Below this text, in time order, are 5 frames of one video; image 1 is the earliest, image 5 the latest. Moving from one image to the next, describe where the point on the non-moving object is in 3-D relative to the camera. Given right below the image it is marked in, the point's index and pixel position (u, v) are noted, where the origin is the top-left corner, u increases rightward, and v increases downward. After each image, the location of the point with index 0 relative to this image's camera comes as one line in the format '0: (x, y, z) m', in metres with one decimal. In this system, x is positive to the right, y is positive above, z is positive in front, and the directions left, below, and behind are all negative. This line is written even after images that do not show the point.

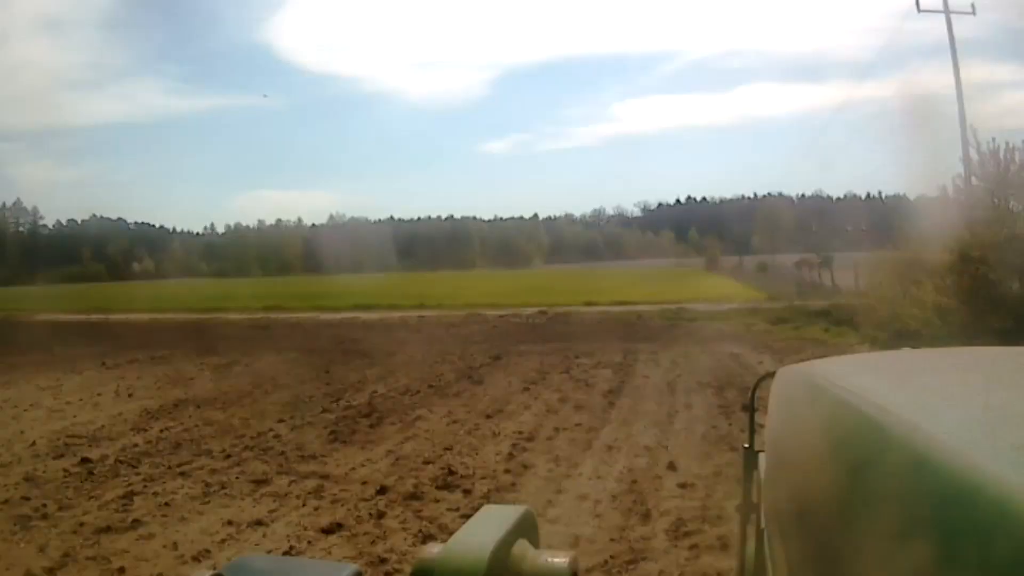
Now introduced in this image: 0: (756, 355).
0: (+3.4, -1.0, +12.1) m
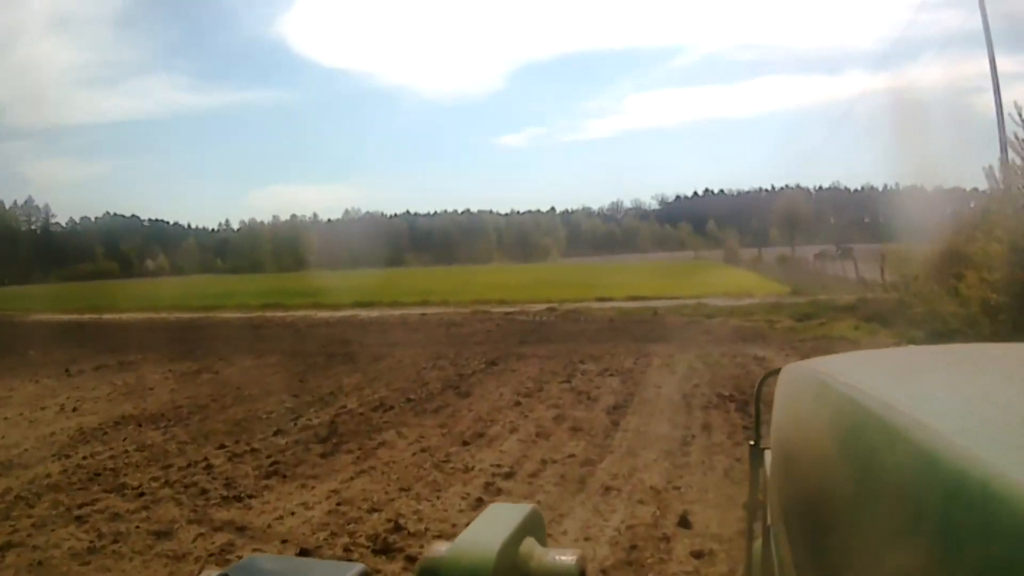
0: (+3.5, -0.9, +11.4) m
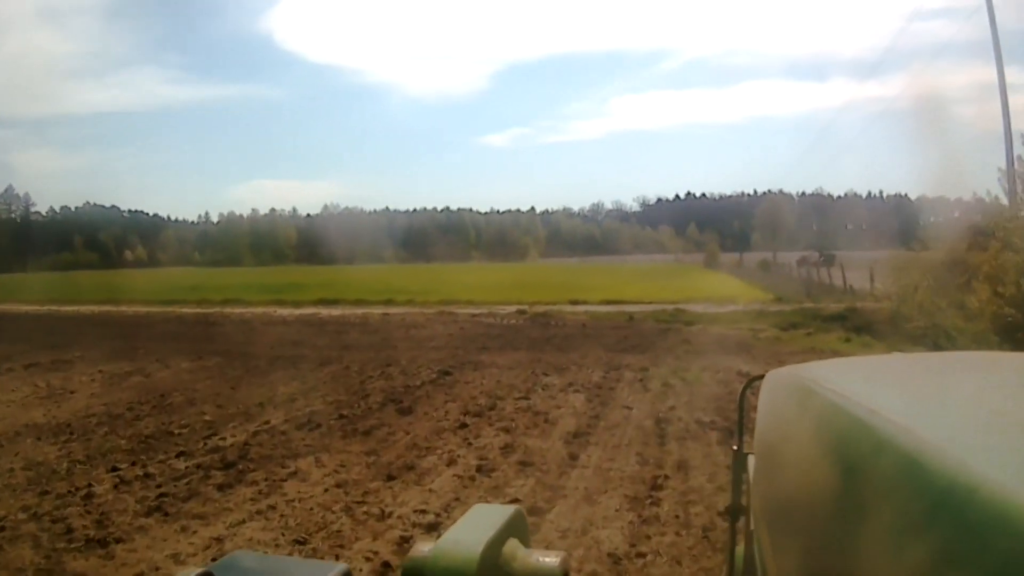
0: (+3.1, -1.0, +11.0) m
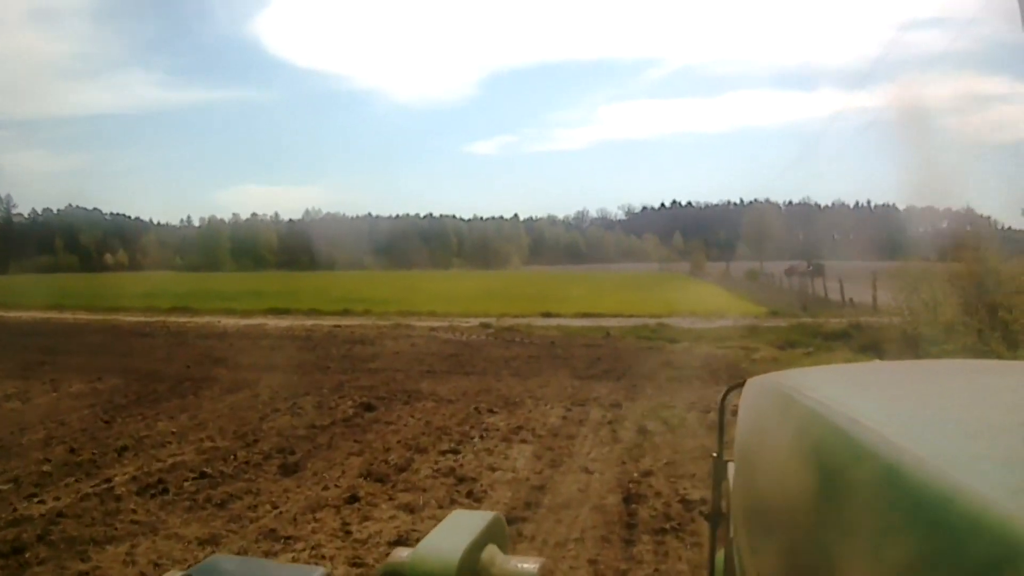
0: (+2.8, -1.1, +10.3) m
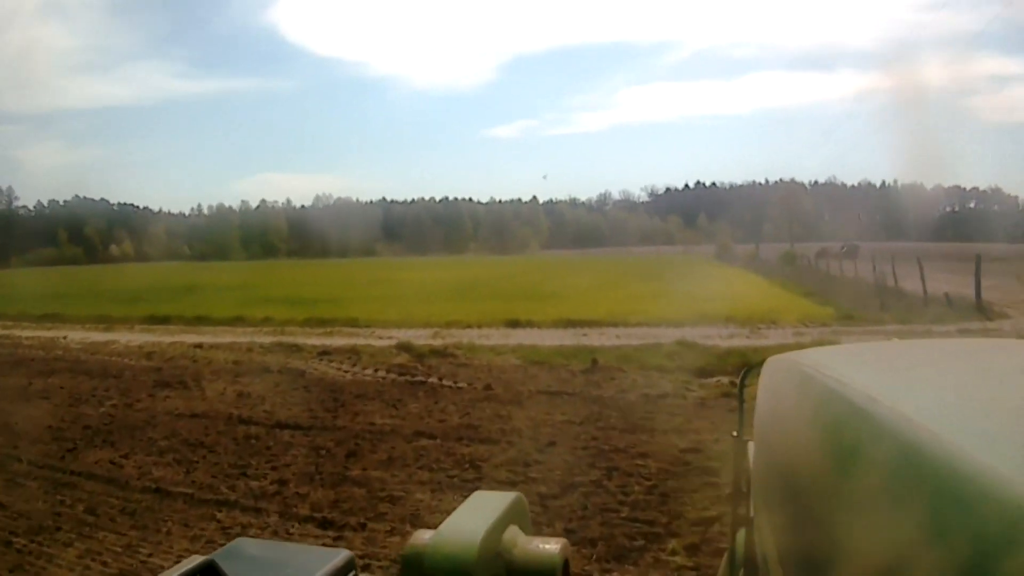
0: (+2.6, -1.0, +7.8) m
